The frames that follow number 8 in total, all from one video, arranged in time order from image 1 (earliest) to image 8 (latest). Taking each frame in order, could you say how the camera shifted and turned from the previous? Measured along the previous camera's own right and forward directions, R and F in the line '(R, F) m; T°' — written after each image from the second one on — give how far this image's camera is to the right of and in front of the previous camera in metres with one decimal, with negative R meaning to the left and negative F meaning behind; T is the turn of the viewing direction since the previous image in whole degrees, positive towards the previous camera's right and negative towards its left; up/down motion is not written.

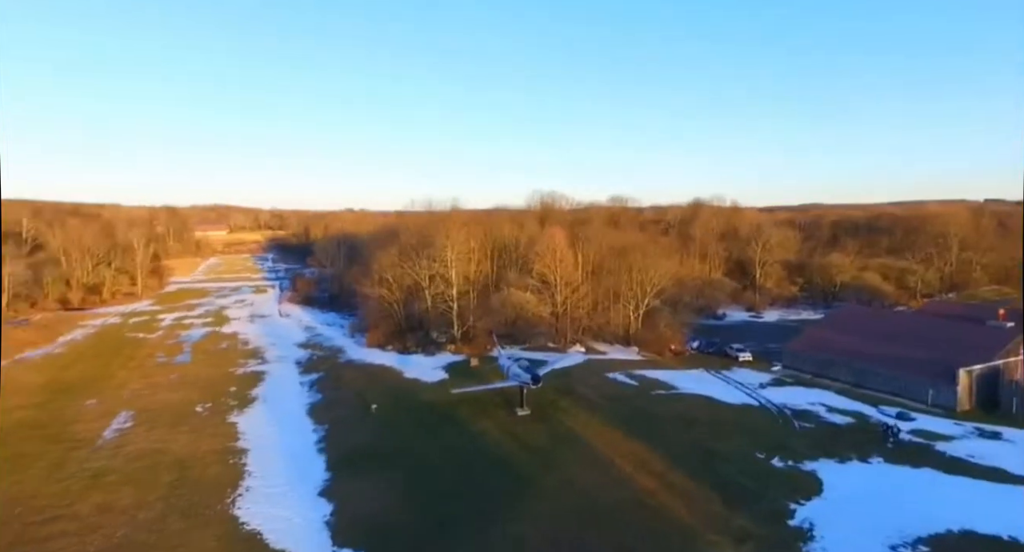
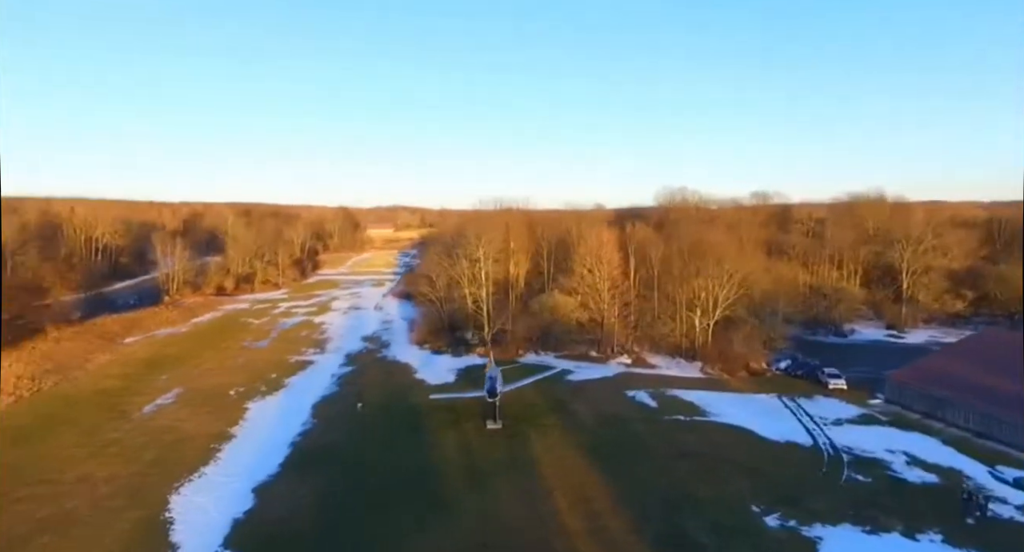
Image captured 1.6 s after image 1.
(+7.6, +3.3) m; -17°
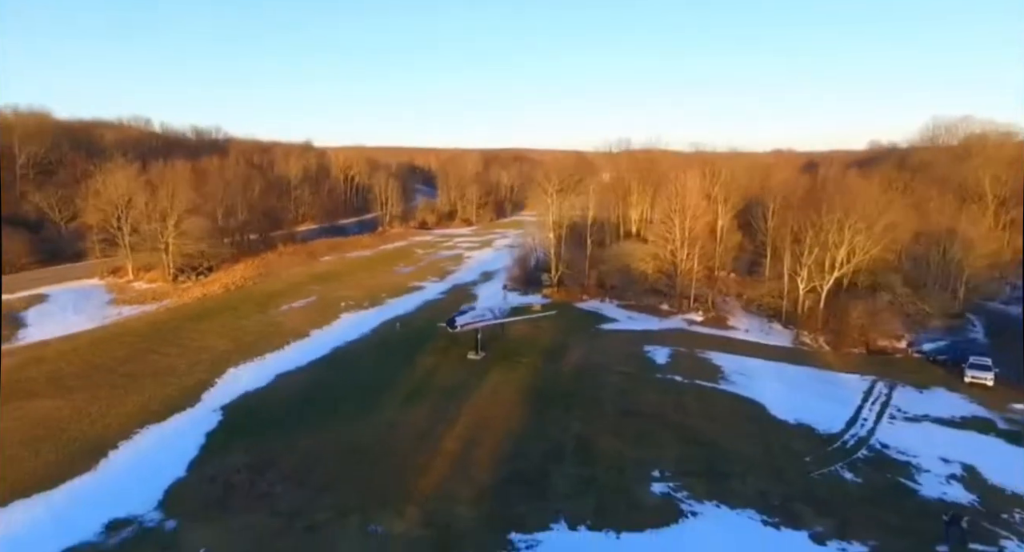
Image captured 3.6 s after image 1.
(+10.2, +1.8) m; -24°
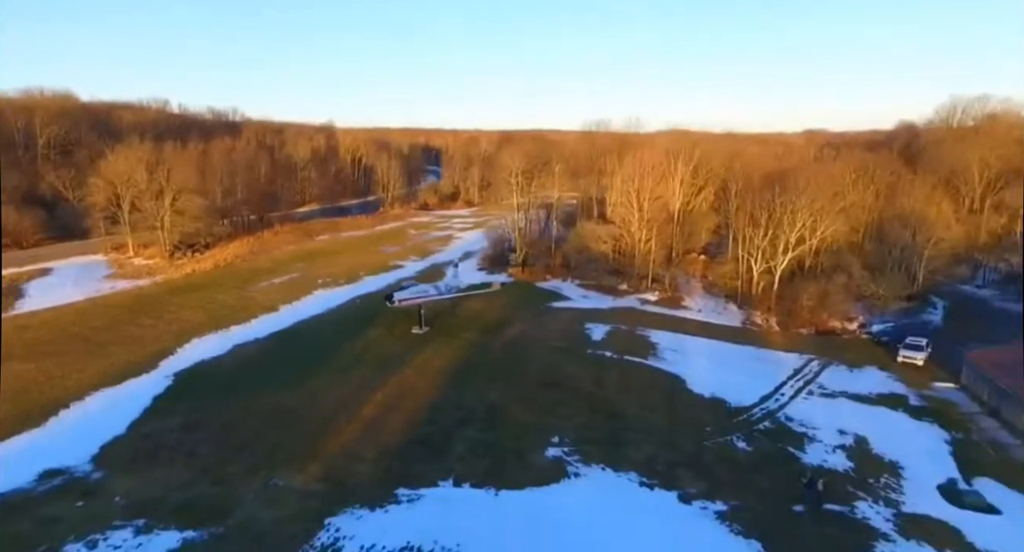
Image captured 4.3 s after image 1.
(+3.4, -1.1) m; -2°
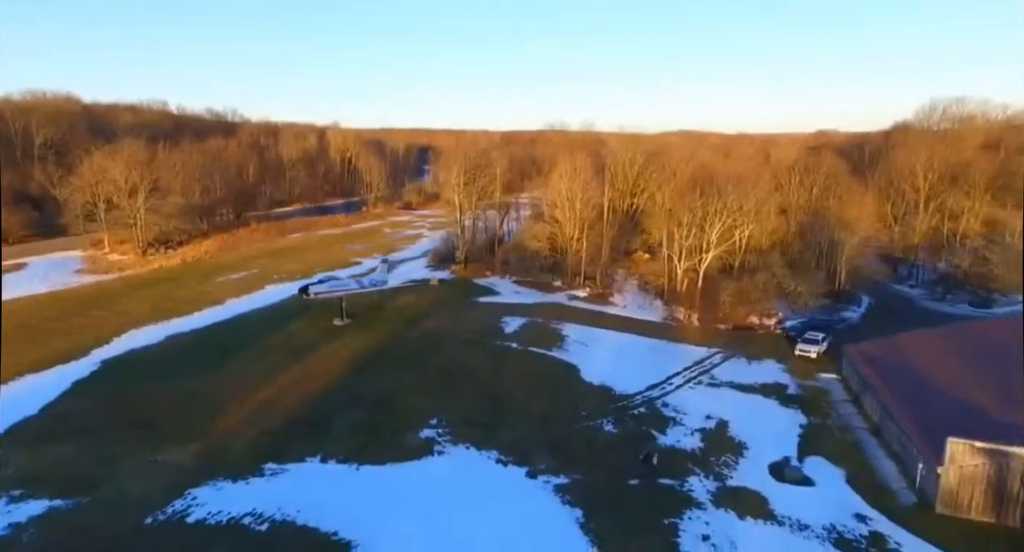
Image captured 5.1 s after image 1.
(+4.0, -1.6) m; -1°
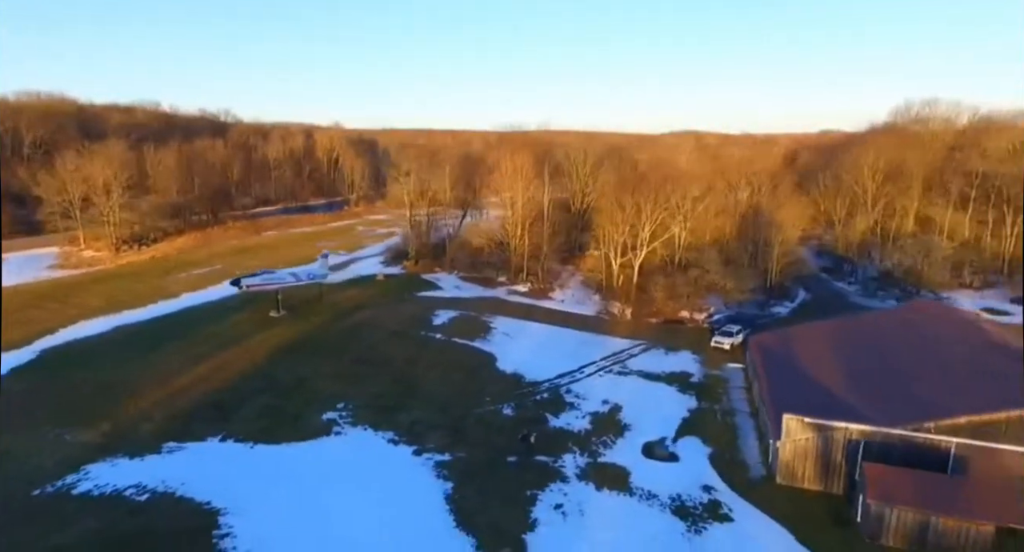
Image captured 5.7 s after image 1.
(+3.4, -1.3) m; 0°
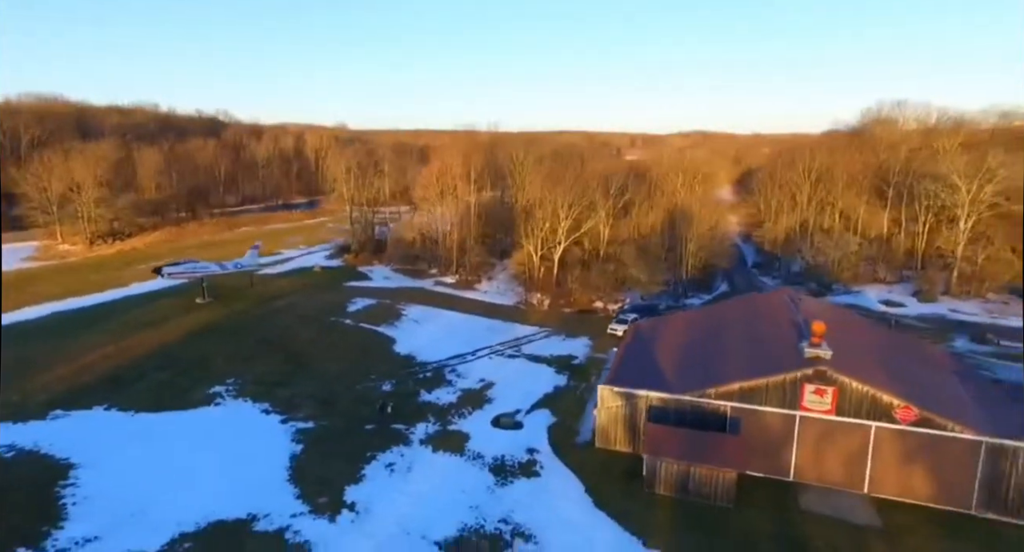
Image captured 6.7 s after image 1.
(+4.9, -1.9) m; -1°
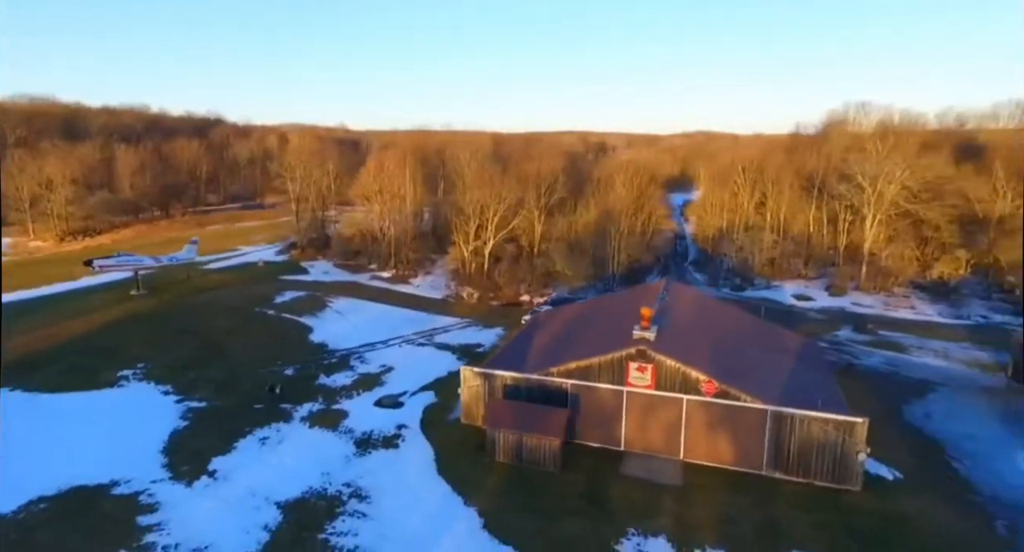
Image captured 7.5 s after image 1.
(+4.3, -1.5) m; 0°
